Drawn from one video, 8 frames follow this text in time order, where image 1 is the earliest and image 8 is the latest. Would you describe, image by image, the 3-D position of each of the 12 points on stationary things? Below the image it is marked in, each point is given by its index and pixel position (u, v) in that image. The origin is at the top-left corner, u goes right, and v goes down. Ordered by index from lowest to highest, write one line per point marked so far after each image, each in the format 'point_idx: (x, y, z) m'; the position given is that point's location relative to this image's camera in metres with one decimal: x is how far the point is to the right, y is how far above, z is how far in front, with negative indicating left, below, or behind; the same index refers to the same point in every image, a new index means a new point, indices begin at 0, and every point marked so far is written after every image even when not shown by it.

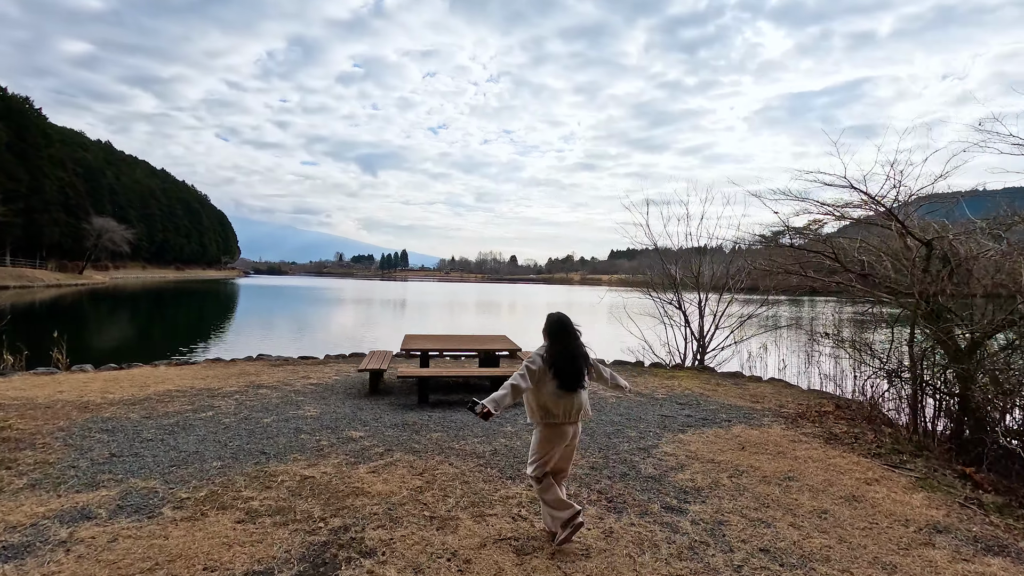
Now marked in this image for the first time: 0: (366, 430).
0: (-1.4, -1.4, +5.2) m
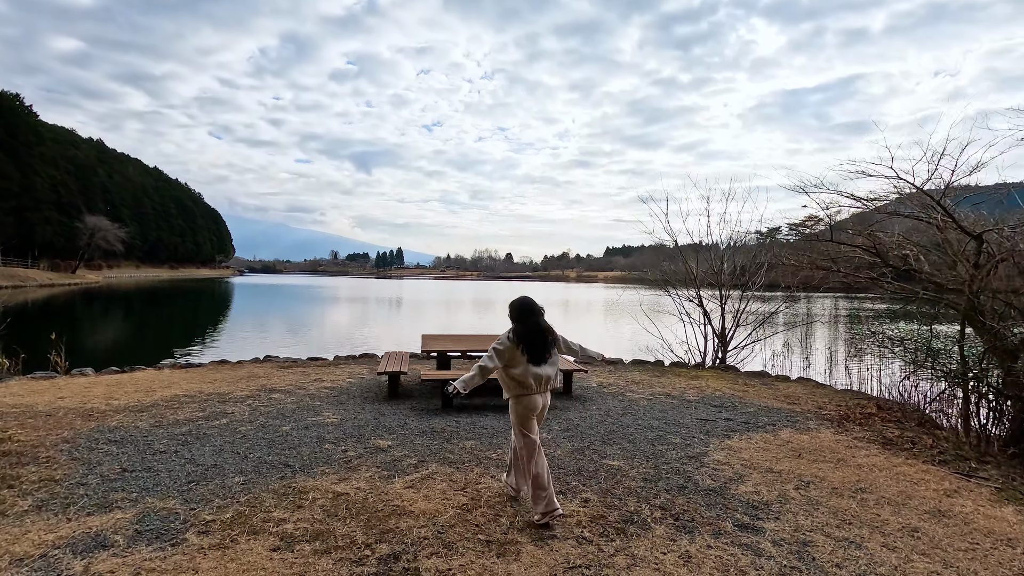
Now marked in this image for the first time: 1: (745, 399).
0: (-1.1, -1.4, +4.9) m
1: (+3.1, -1.5, +7.0) m
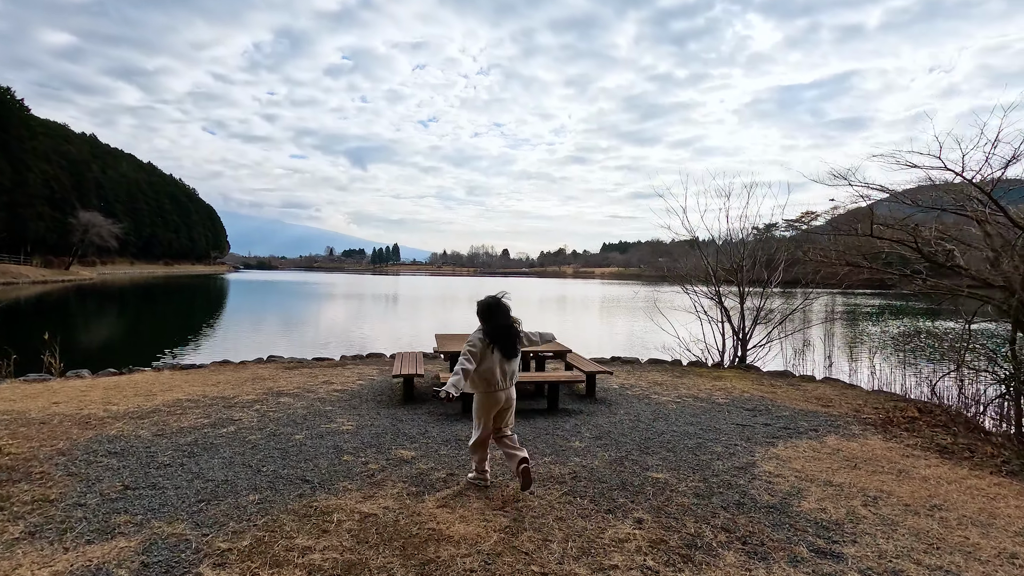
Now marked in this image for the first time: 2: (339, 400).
0: (-0.8, -1.4, +4.5) m
1: (+3.3, -1.4, +6.7) m
2: (-2.0, -1.3, +6.2) m
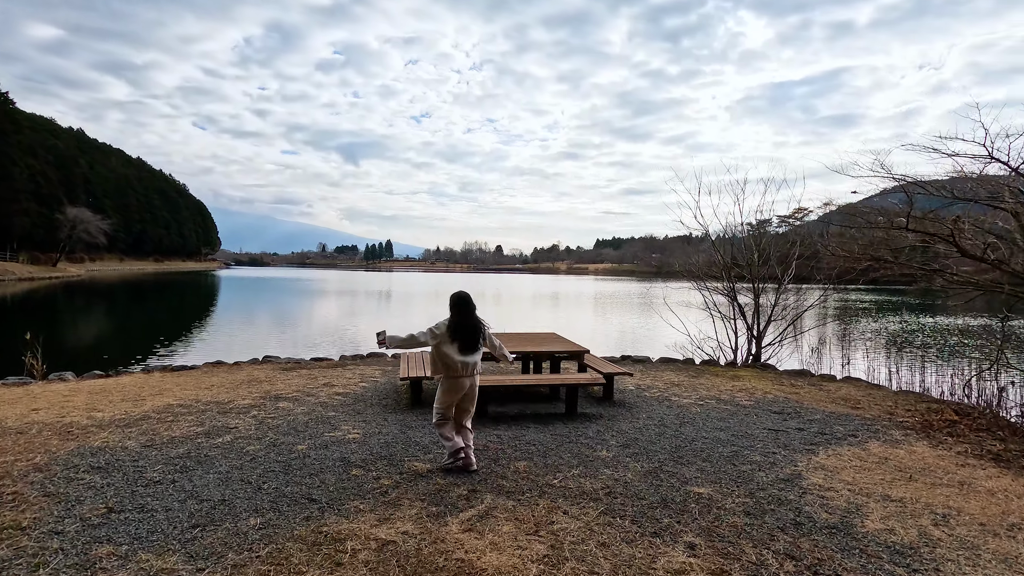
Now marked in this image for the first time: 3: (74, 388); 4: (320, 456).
0: (-0.6, -1.3, +4.1) m
1: (+3.5, -1.4, +6.4) m
2: (-1.9, -1.3, +5.8) m
3: (-5.3, -1.2, +6.4) m
4: (-1.5, -1.3, +4.2) m
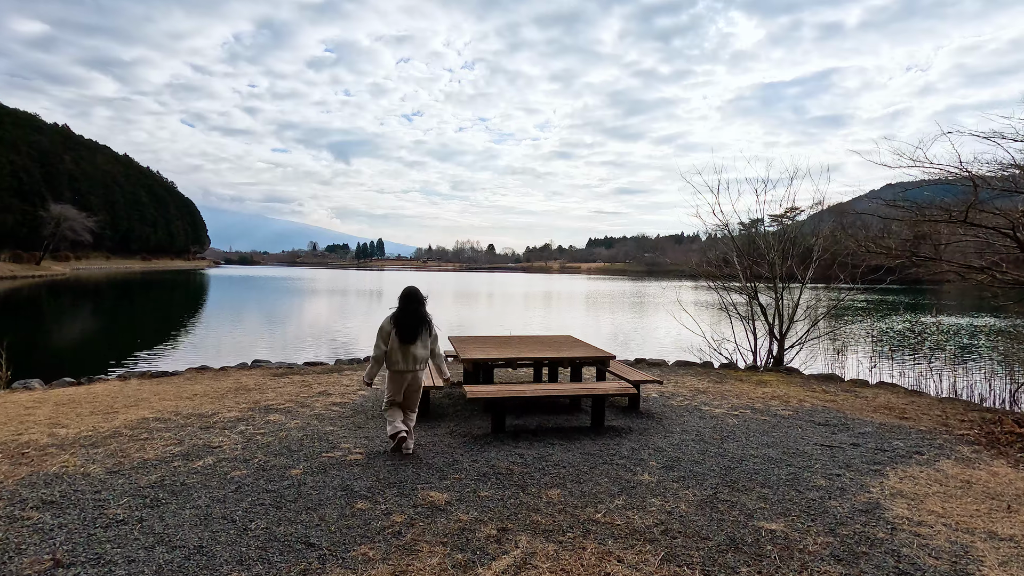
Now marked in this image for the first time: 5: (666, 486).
0: (-0.4, -1.3, +3.5) m
1: (+3.6, -1.4, +5.8) m
2: (-1.7, -1.3, +5.2) m
3: (-5.1, -1.2, +5.7) m
4: (-1.3, -1.3, +3.6) m
5: (+1.1, -1.4, +3.7) m
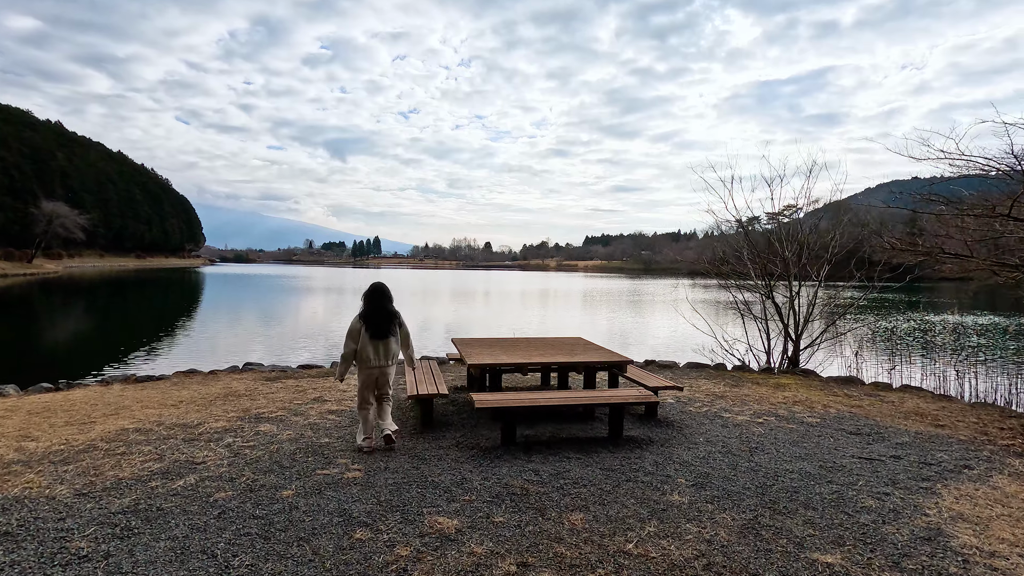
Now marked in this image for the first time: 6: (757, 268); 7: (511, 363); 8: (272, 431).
0: (-0.3, -1.3, +3.2) m
1: (+3.7, -1.4, +5.5) m
2: (-1.6, -1.3, +4.8) m
3: (-5.0, -1.2, +5.3) m
4: (-1.2, -1.3, +3.2) m
5: (+1.2, -1.4, +3.3) m
6: (+4.7, +0.4, +10.2) m
7: (0.0, -0.7, +4.9) m
8: (-2.1, -1.3, +4.7) m
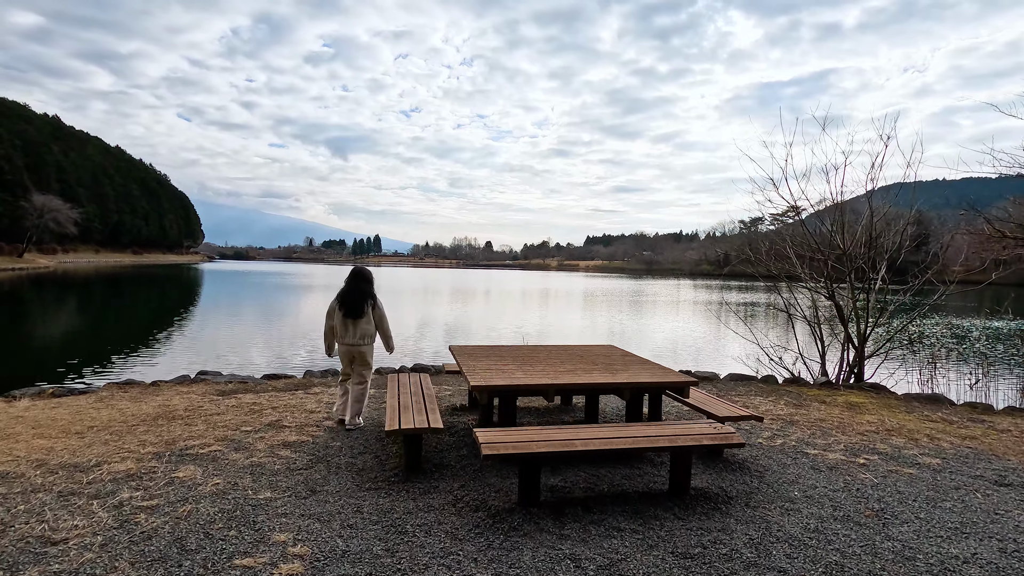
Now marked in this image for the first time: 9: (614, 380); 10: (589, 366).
0: (-0.2, -1.3, +1.8) m
1: (+3.9, -1.3, +4.1) m
2: (-1.4, -1.2, +3.4) m
3: (-4.9, -1.1, +4.0) m
4: (-1.1, -1.2, +1.8) m
5: (+1.3, -1.3, +1.9) m
6: (+4.9, +0.4, +8.8) m
7: (+0.1, -0.6, +3.5) m
8: (-2.0, -1.2, +3.3) m
9: (+0.7, -0.6, +3.6) m
10: (+0.6, -0.6, +4.1) m
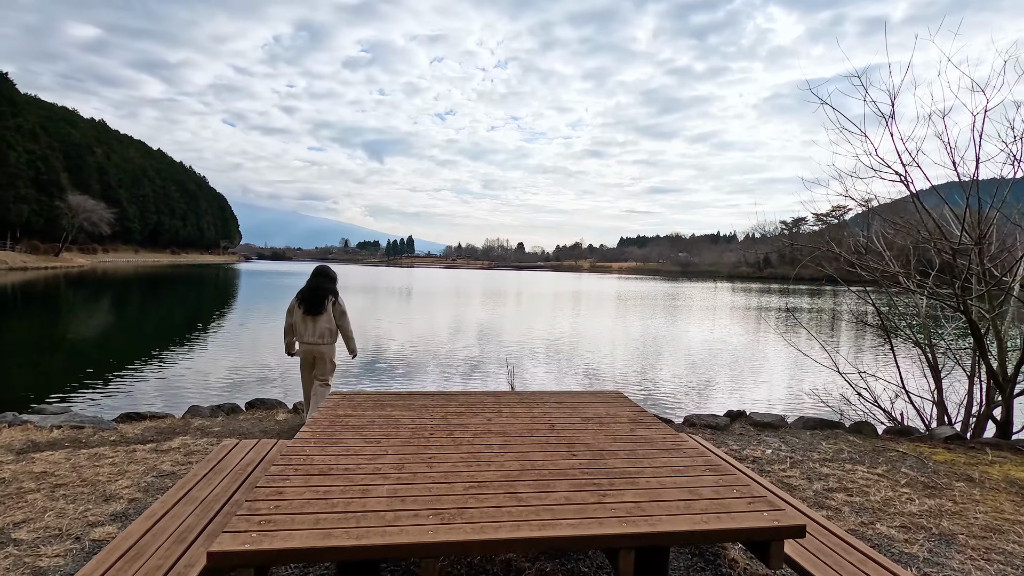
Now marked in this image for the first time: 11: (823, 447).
0: (-0.8, -1.3, -0.3) m
1: (+3.4, -1.4, +1.8) m
2: (-1.9, -1.2, +1.4) m
3: (-5.3, -1.1, +2.2) m
4: (-1.7, -1.3, -0.2) m
5: (+0.7, -1.3, -0.2) m
6: (+4.7, +0.3, +6.4) m
7: (-0.3, -0.7, +1.4) m
8: (-2.5, -1.2, +1.3) m
9: (+0.2, -0.7, +1.5) m
10: (+0.1, -0.6, +2.0) m
11: (+2.6, -1.3, +4.4) m
